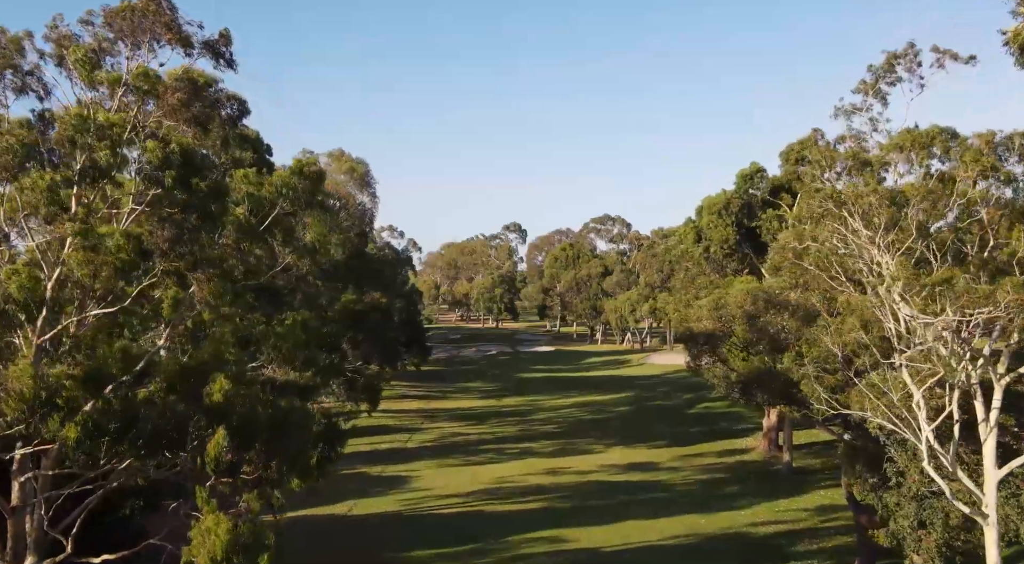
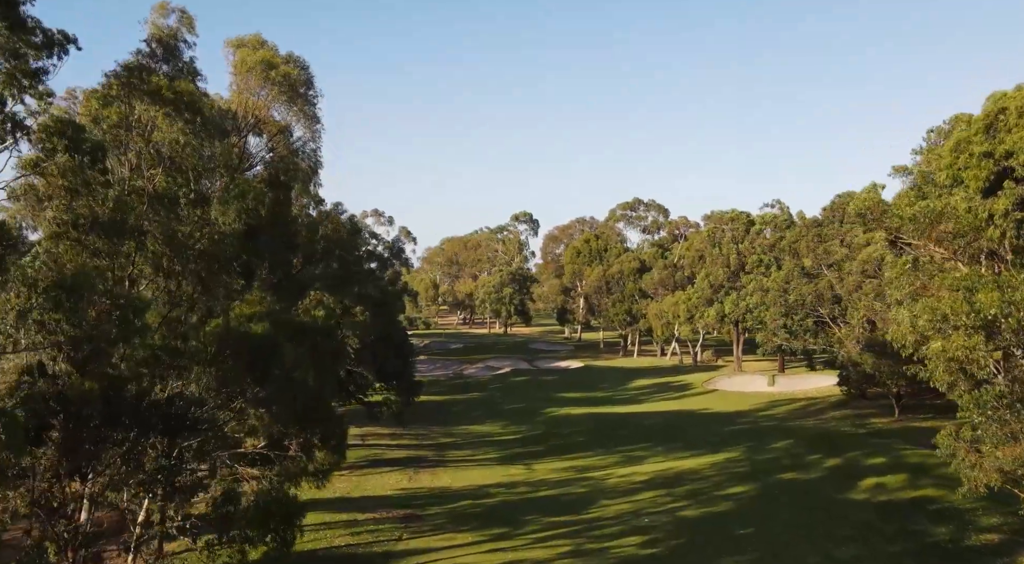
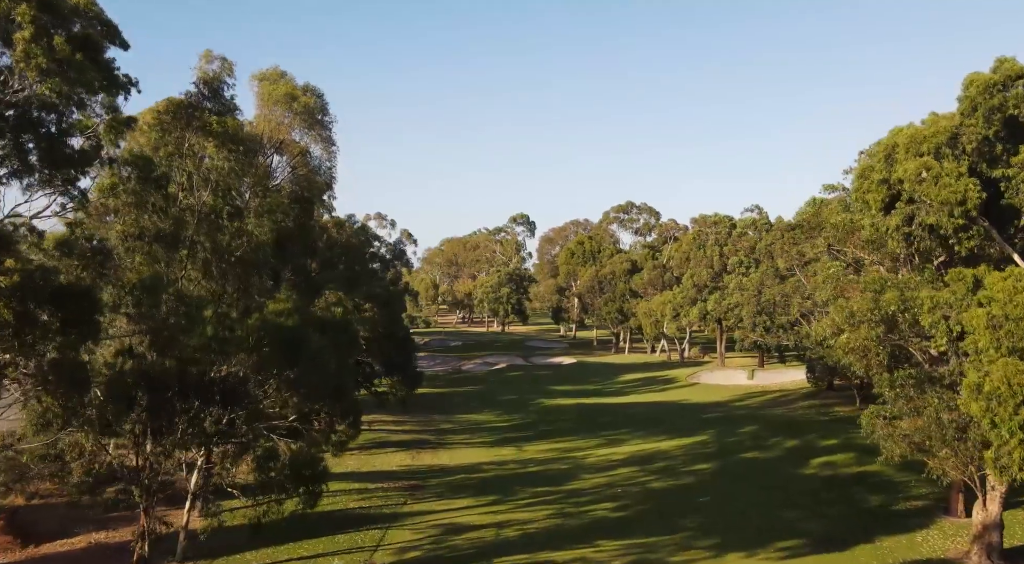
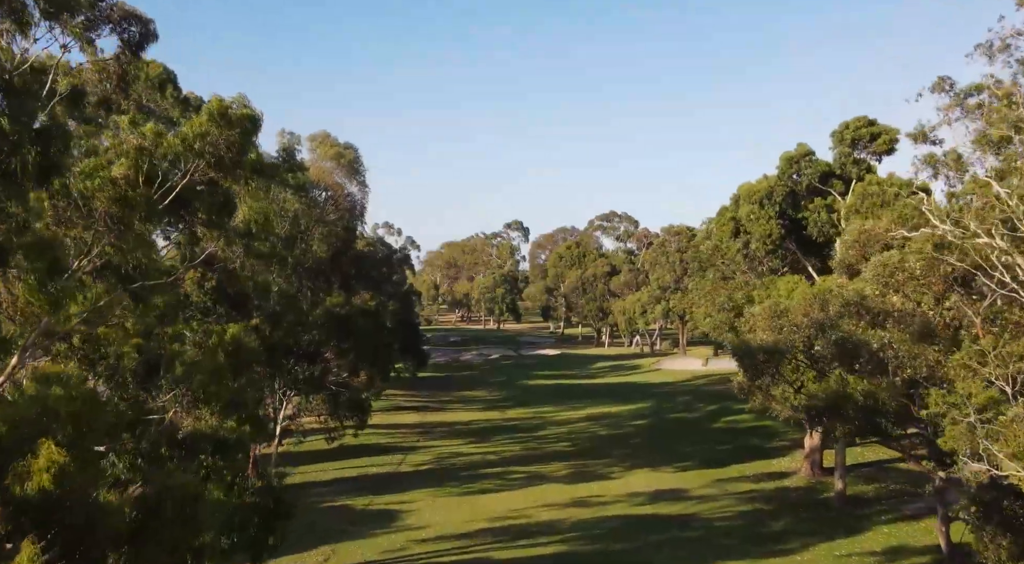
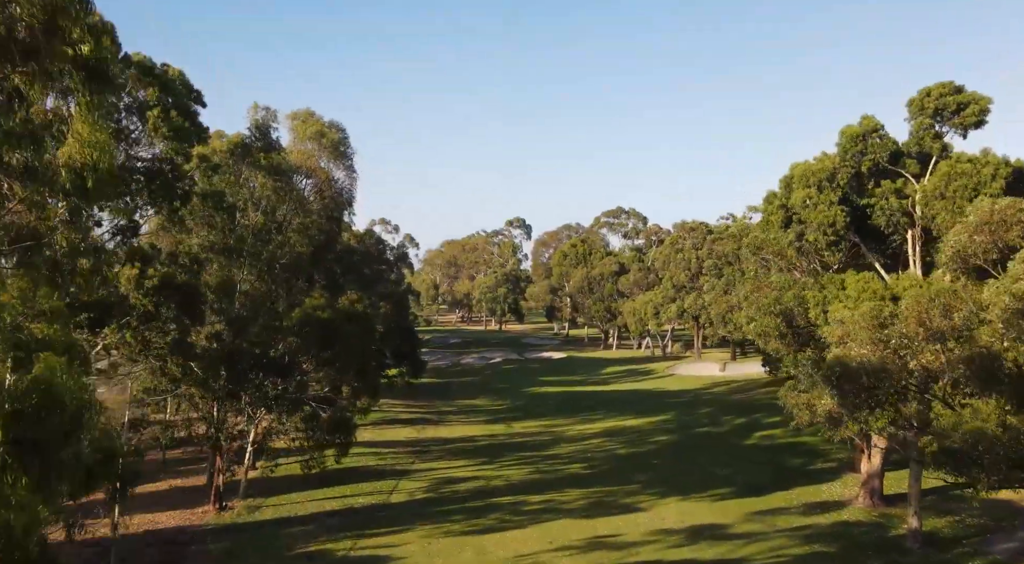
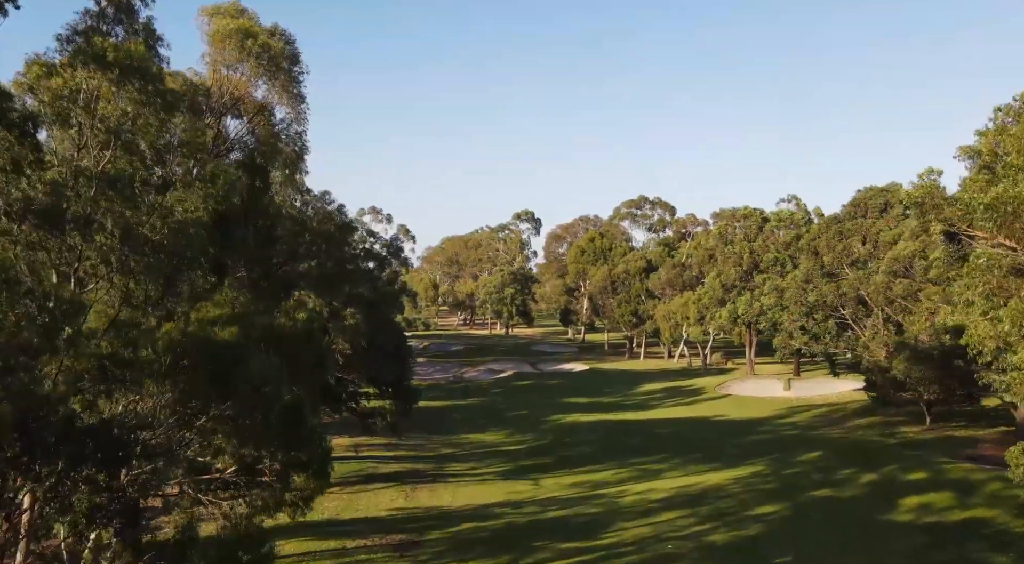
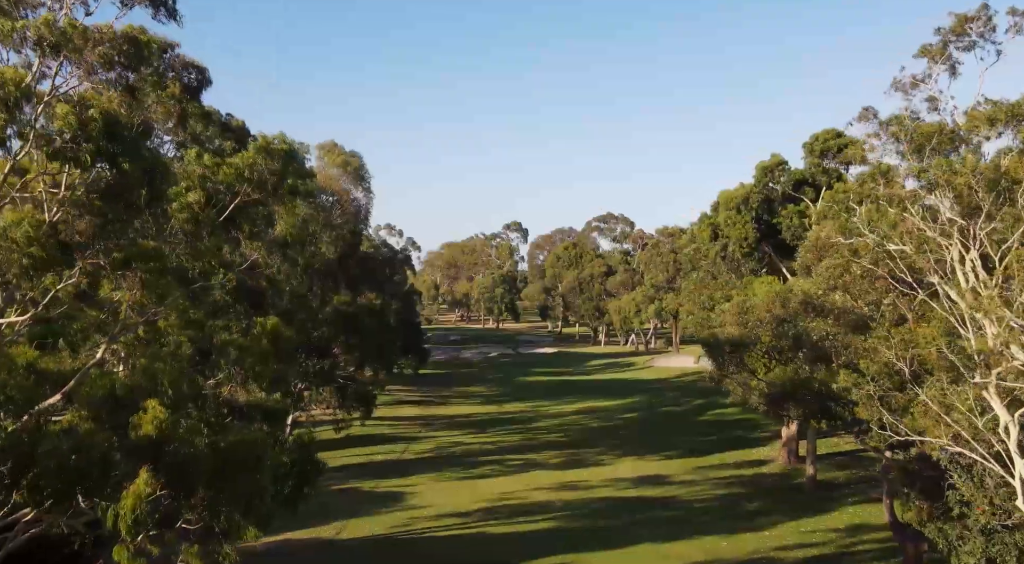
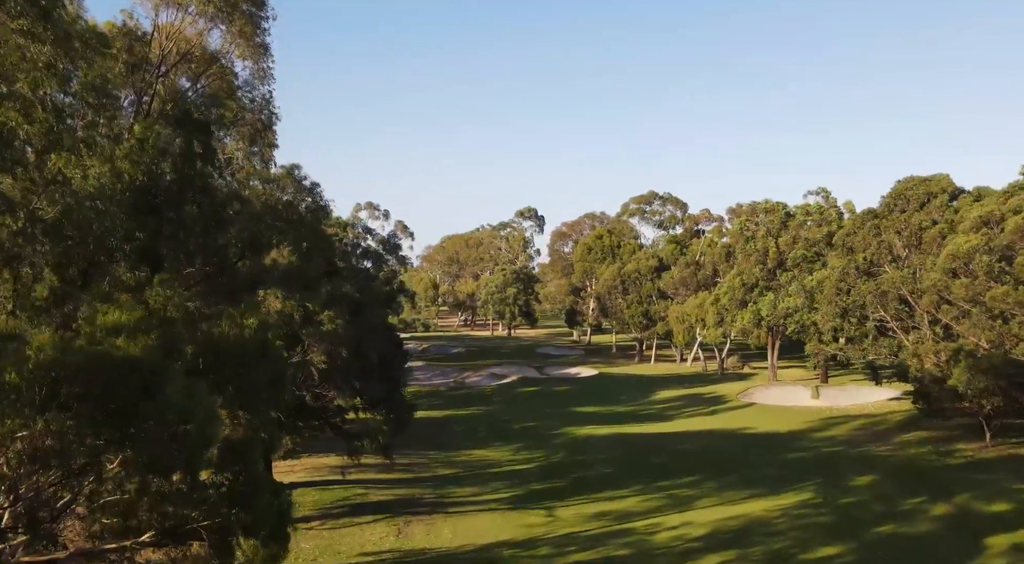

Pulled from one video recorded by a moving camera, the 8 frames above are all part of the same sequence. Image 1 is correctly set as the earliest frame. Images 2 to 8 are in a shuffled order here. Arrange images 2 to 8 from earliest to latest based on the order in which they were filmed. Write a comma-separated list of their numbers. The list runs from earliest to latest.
7, 4, 5, 3, 2, 6, 8
